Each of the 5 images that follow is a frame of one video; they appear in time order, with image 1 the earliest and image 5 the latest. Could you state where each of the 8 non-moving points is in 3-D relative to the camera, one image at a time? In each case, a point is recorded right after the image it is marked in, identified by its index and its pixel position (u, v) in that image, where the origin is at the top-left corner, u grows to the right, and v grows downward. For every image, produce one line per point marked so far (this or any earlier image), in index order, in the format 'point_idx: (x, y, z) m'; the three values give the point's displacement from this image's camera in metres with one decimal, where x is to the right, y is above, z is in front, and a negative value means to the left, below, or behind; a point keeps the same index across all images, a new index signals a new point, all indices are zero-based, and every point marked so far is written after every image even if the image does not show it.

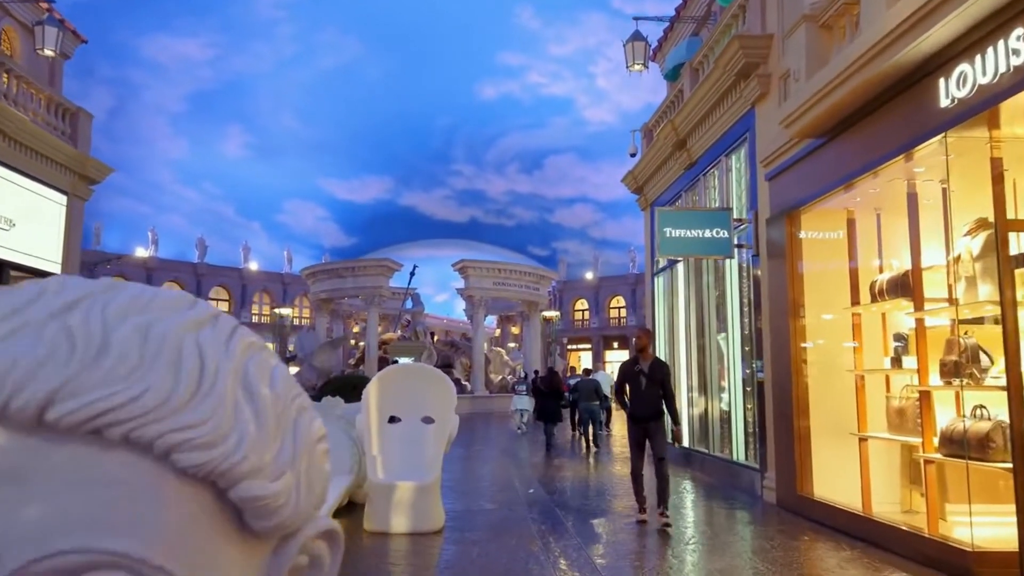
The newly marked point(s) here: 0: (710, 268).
0: (+2.7, +0.3, +9.8) m
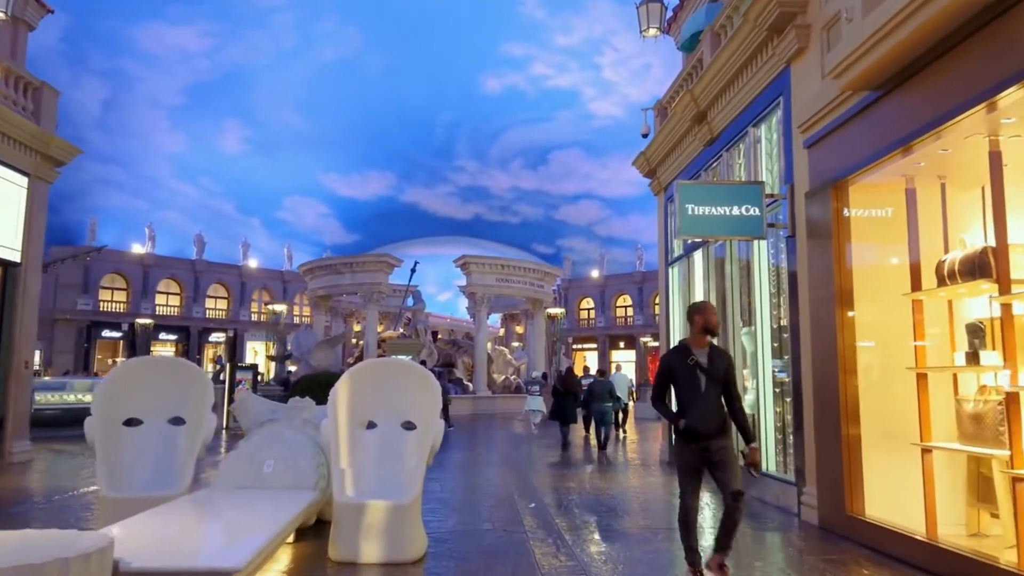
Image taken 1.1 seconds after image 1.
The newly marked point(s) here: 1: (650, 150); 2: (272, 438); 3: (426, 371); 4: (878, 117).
0: (+2.7, +0.4, +8.8) m
1: (+2.1, +2.1, +11.3) m
2: (-1.7, -1.1, +5.4) m
3: (-0.6, -0.6, +5.3) m
4: (+2.7, +1.3, +5.5) m
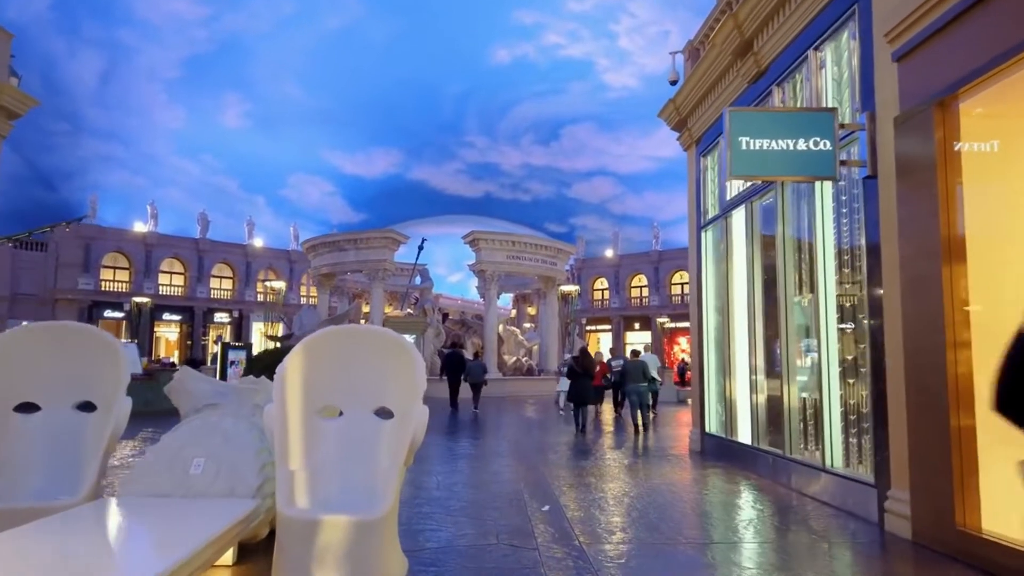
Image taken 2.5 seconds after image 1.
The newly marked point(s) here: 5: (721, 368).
0: (+2.8, +0.8, +7.4) m
1: (+2.2, +2.5, +9.9) m
2: (-1.7, -0.8, +4.1) m
3: (-0.6, -0.3, +4.0) m
4: (+2.7, +1.6, +4.2) m
5: (+2.5, -1.0, +9.2) m
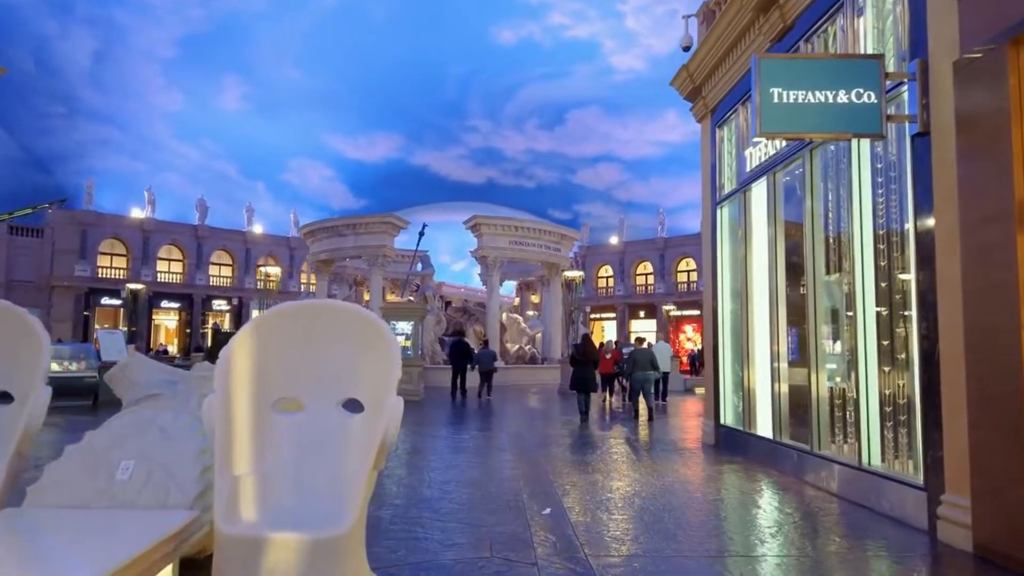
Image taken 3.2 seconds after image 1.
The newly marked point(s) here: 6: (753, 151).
0: (+2.7, +0.9, +6.7) m
1: (+2.2, +2.7, +9.2) m
2: (-1.7, -0.6, +3.4) m
3: (-0.6, -0.1, +3.3) m
4: (+2.7, +1.7, +3.4) m
5: (+2.5, -0.8, +8.5) m
6: (+2.5, +1.4, +7.8) m
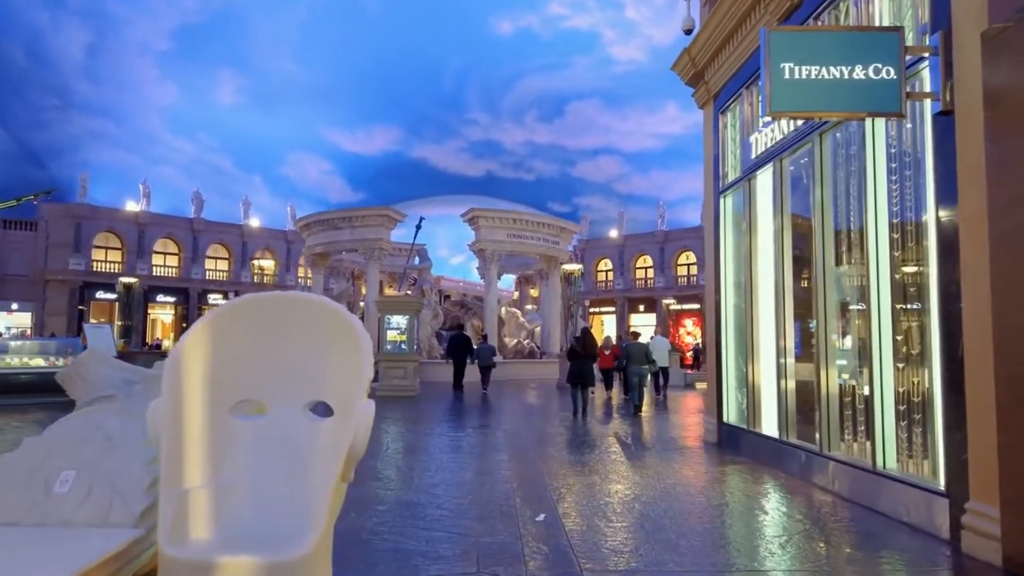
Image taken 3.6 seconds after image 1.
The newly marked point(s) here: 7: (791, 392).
0: (+2.7, +1.0, +6.4) m
1: (+2.2, +2.8, +8.8) m
2: (-1.8, -0.6, +3.1) m
3: (-0.6, -0.1, +2.9) m
4: (+2.6, +1.7, +3.1) m
5: (+2.5, -0.7, +8.1) m
6: (+2.5, +1.5, +7.5) m
7: (+2.6, -1.0, +7.0) m
